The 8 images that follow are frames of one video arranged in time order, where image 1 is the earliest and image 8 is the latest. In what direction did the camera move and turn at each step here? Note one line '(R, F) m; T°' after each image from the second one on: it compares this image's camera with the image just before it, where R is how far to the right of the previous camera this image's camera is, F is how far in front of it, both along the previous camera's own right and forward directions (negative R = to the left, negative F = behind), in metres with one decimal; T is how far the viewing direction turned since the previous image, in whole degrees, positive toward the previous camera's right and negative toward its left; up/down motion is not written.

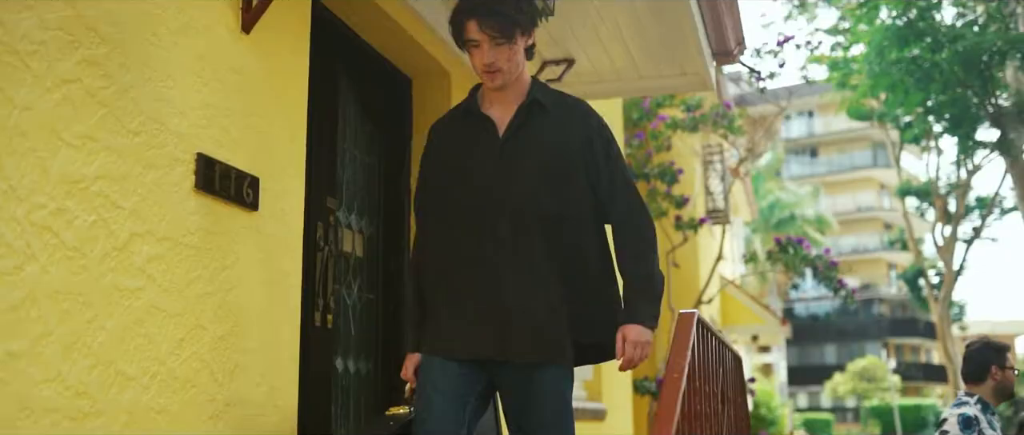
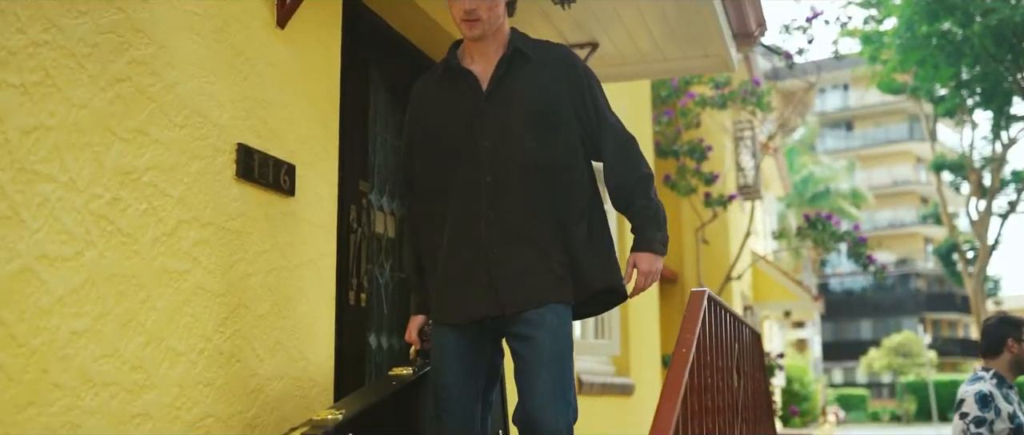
(0.0, -0.2) m; -2°
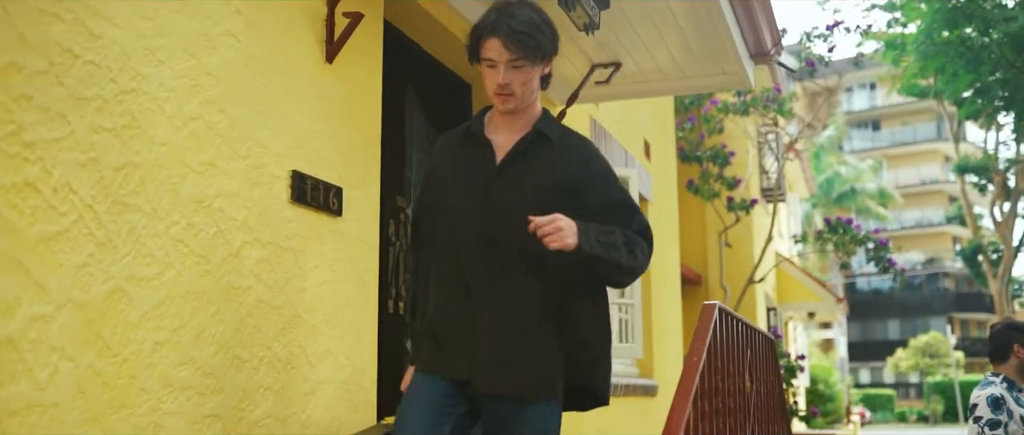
(0.0, -0.3) m; -1°
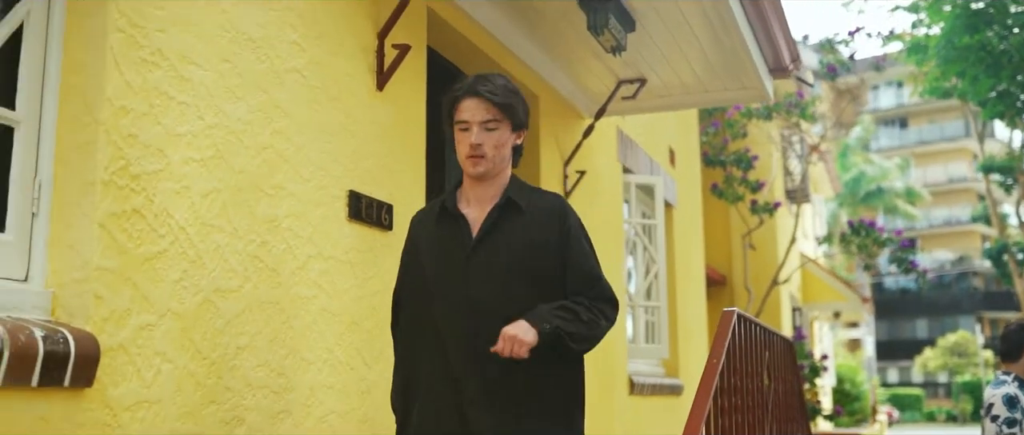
(0.0, -0.4) m; -1°
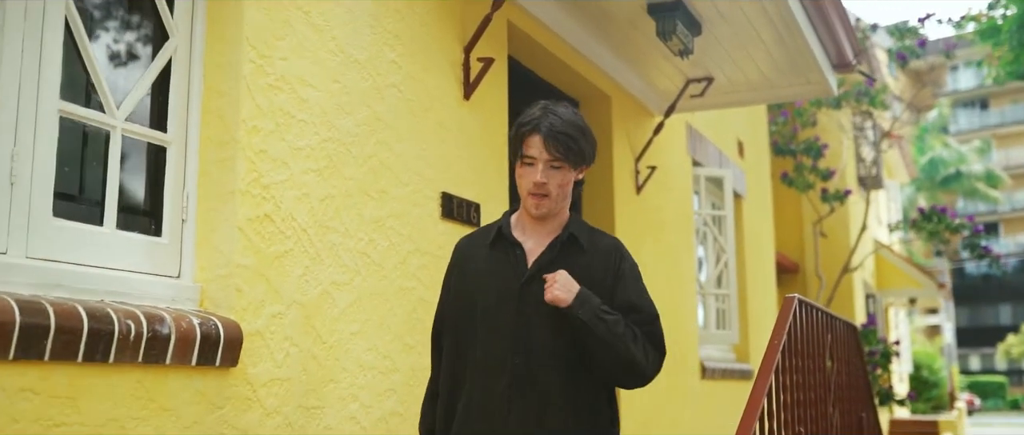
(0.0, -0.4) m; -4°
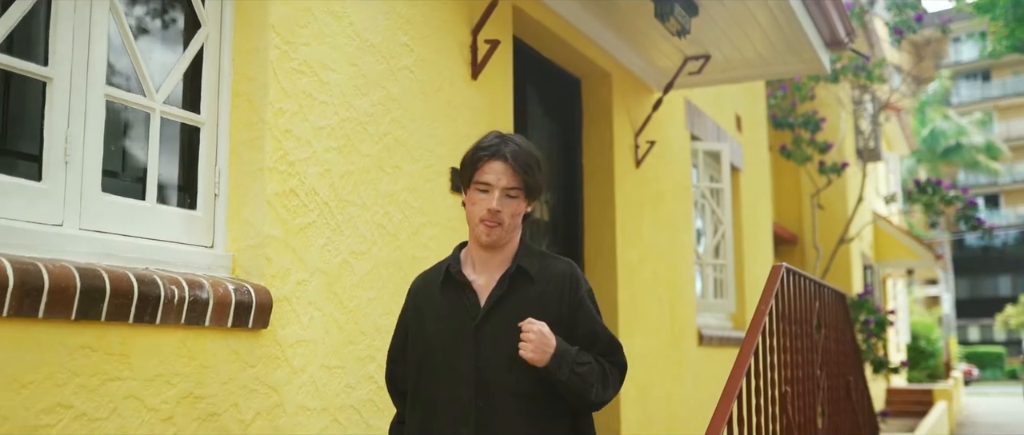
(0.0, -0.3) m; 0°
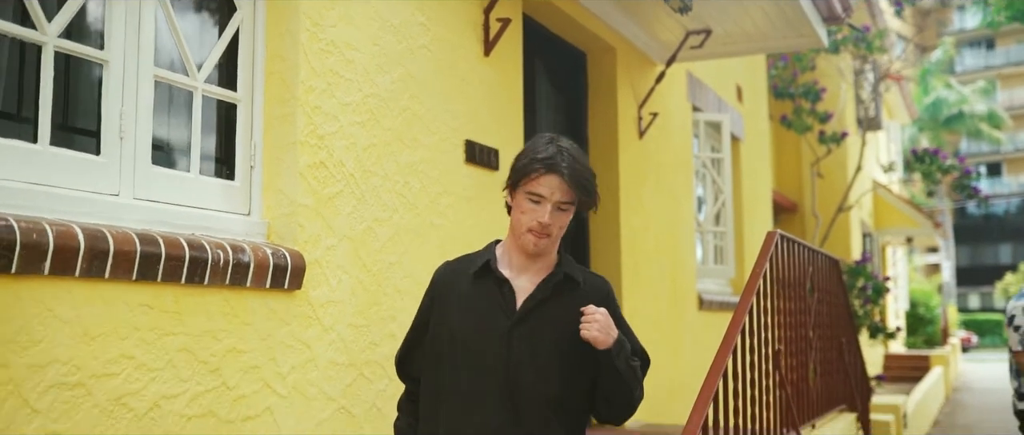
(0.0, -0.3) m; 0°
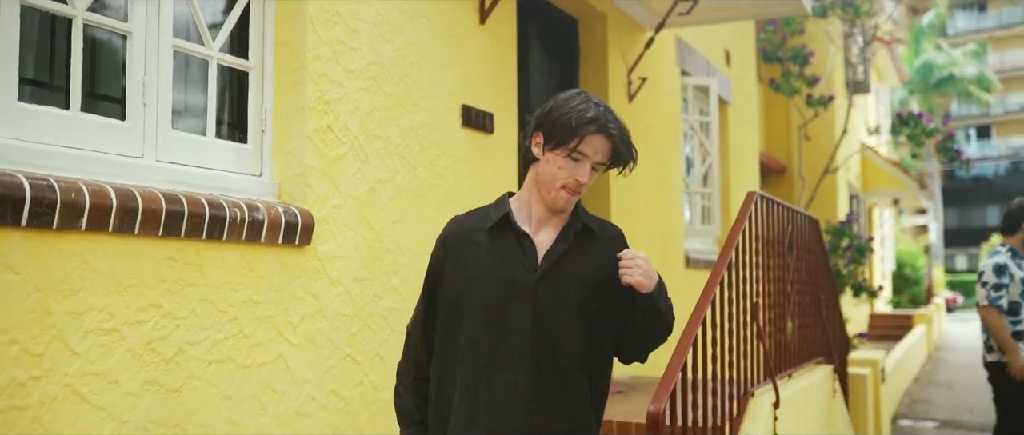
(0.0, -0.3) m; 0°
